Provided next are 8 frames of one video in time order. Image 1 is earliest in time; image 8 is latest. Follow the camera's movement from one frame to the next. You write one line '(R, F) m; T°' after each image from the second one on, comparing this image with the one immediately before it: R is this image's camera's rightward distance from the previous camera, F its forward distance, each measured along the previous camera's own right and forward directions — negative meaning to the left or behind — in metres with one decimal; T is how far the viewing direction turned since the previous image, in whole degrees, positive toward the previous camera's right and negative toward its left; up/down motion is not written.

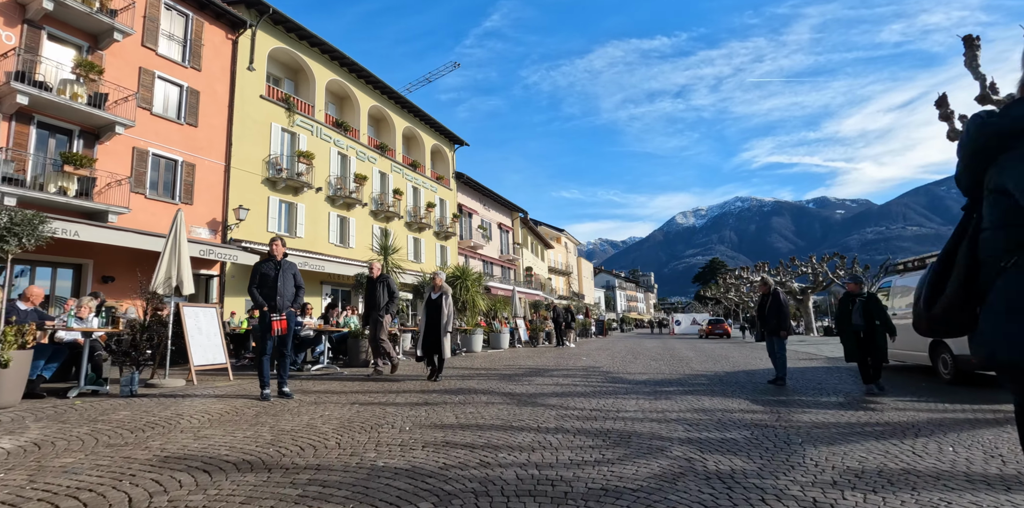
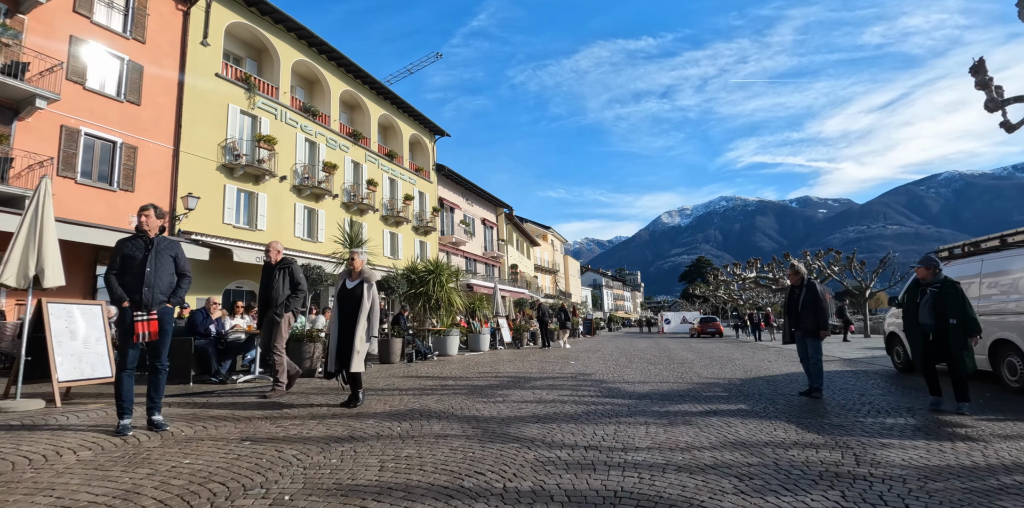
(+0.2, +2.0) m; +1°
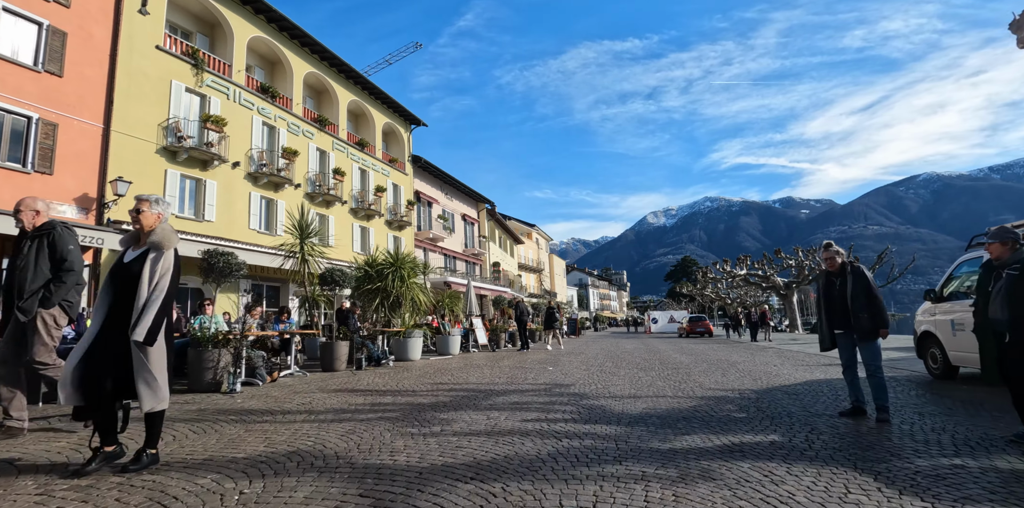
(+0.4, +2.0) m; +1°
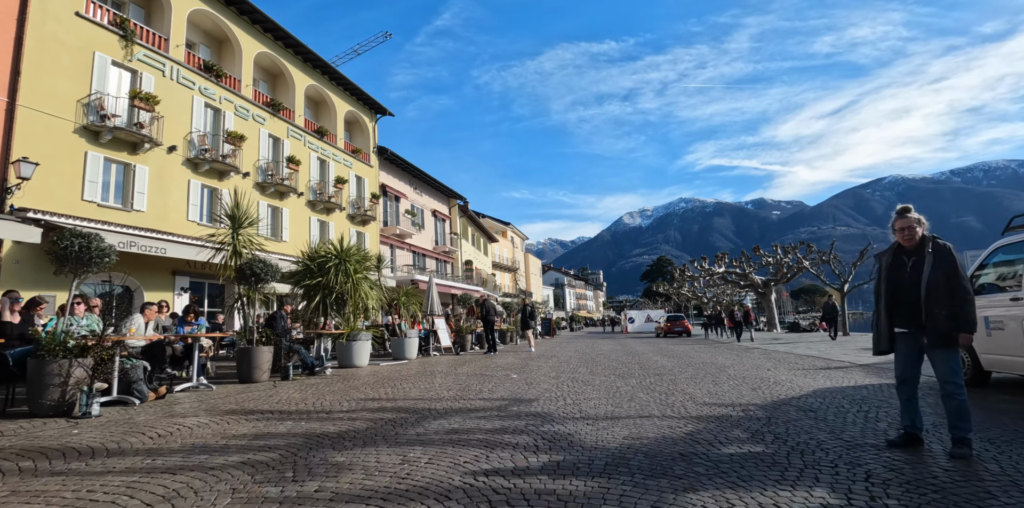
(+0.4, +1.7) m; +2°
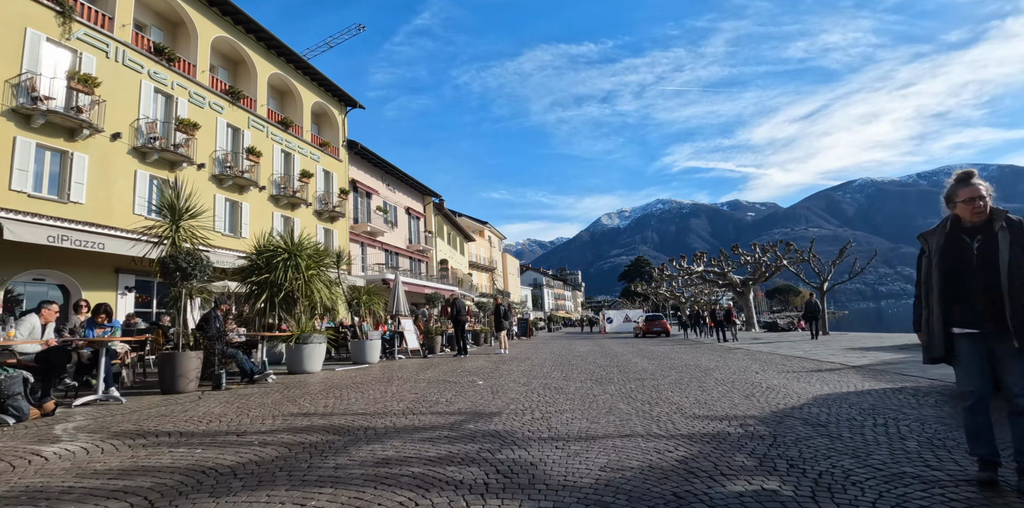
(+0.2, +1.1) m; +2°
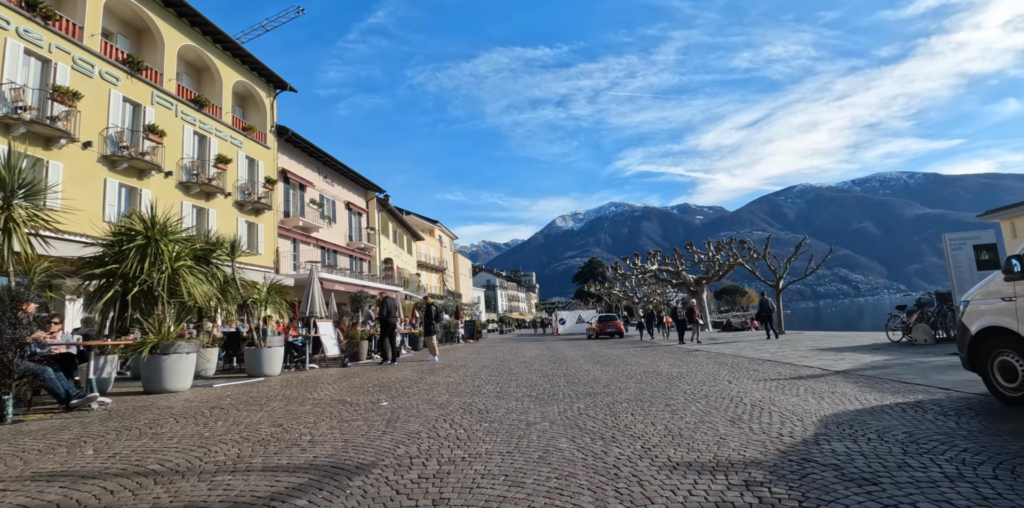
(+0.5, +2.1) m; +5°
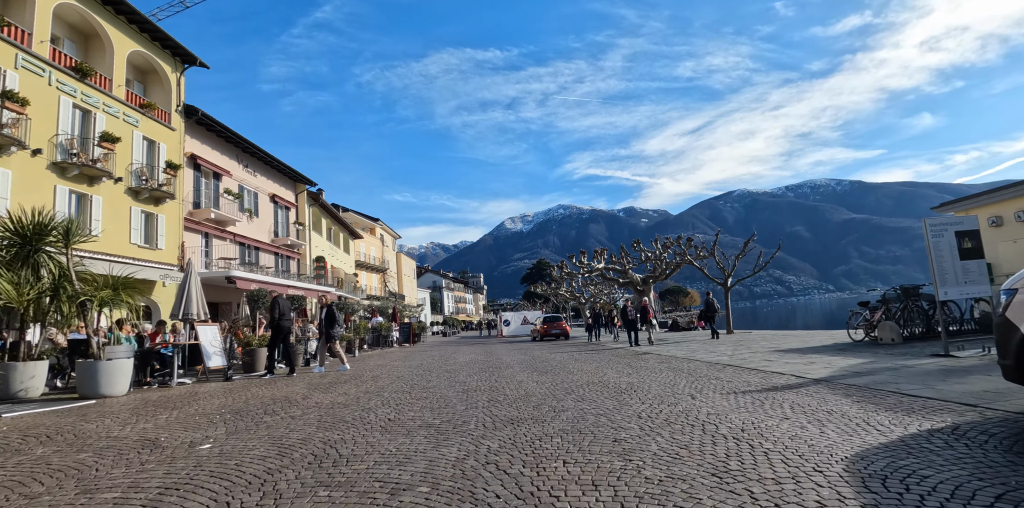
(+0.6, +2.1) m; +5°
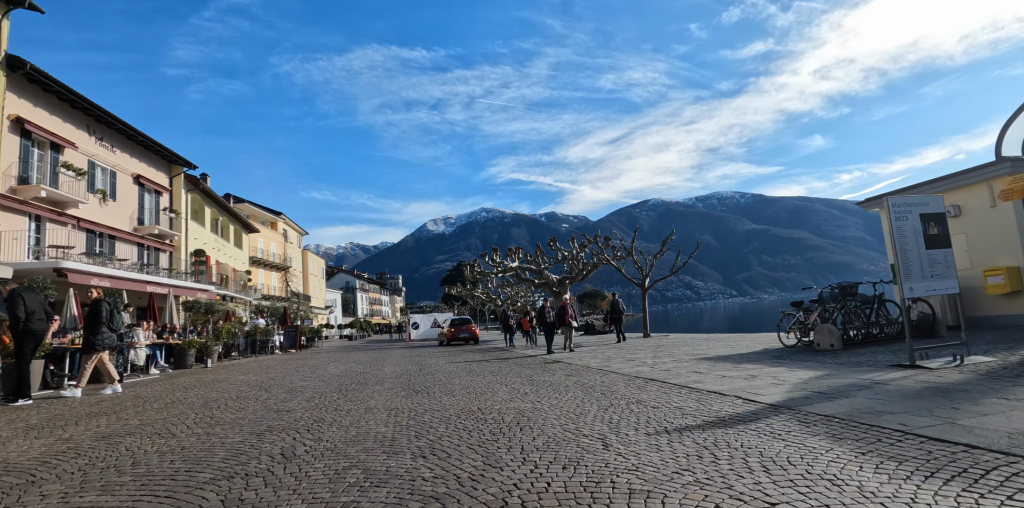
(+0.9, +2.6) m; +8°
